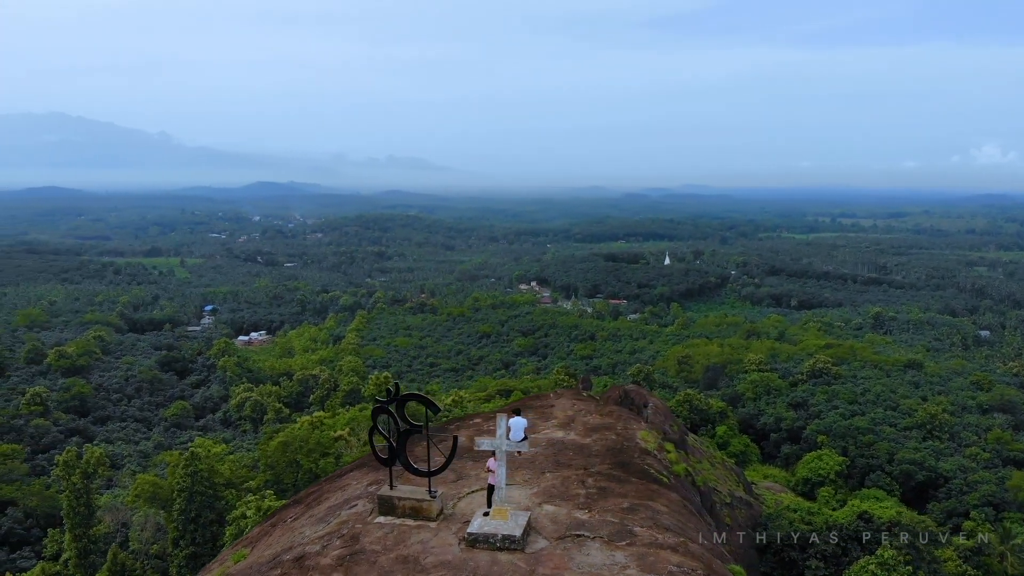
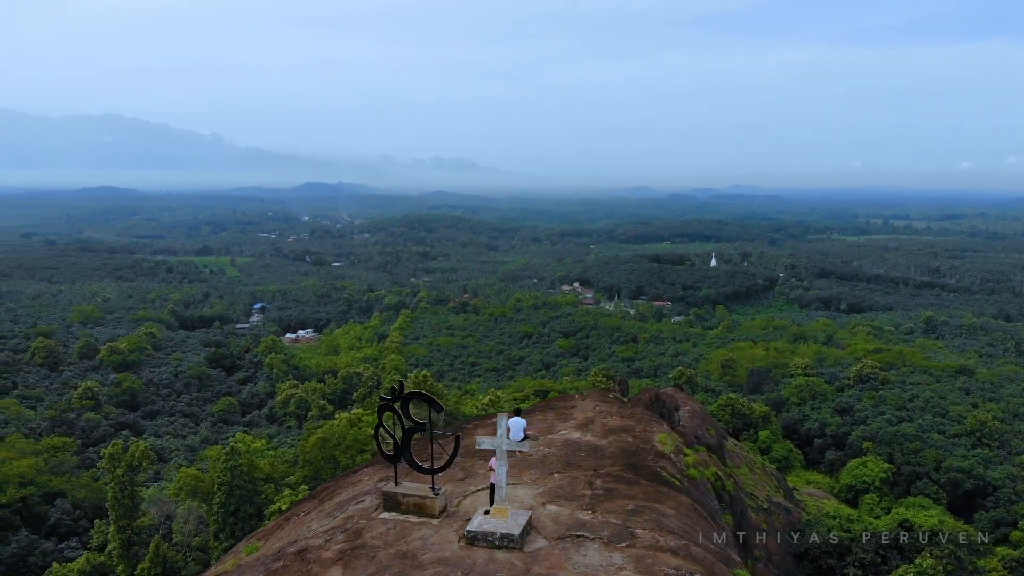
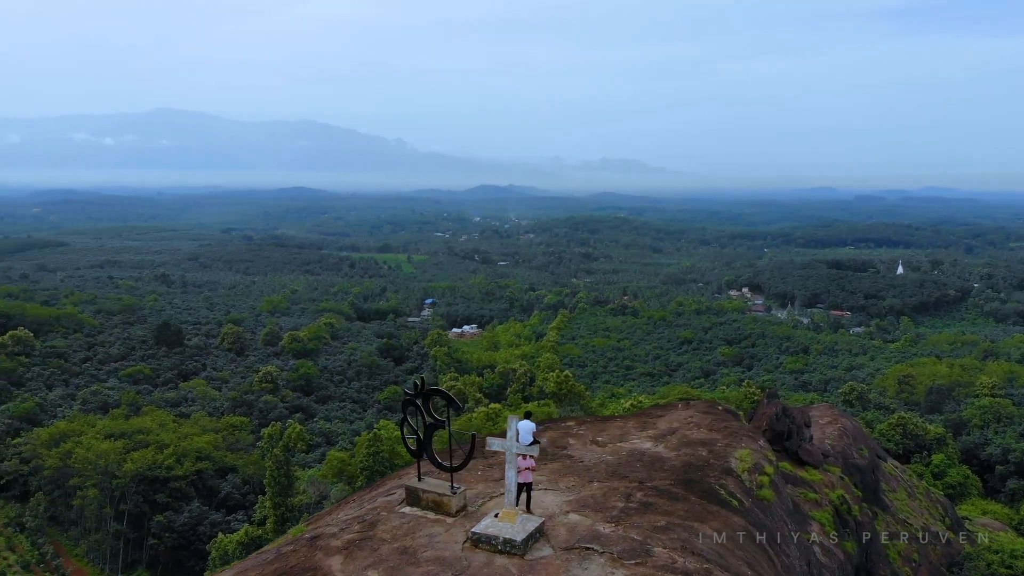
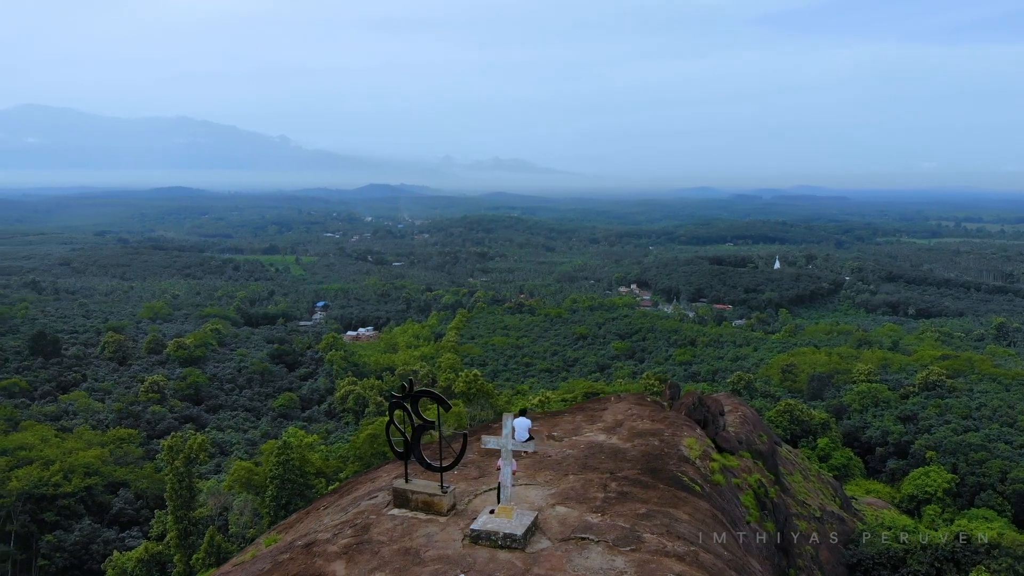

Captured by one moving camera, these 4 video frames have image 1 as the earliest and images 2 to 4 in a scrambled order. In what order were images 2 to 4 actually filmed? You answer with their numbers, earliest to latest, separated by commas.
2, 4, 3
